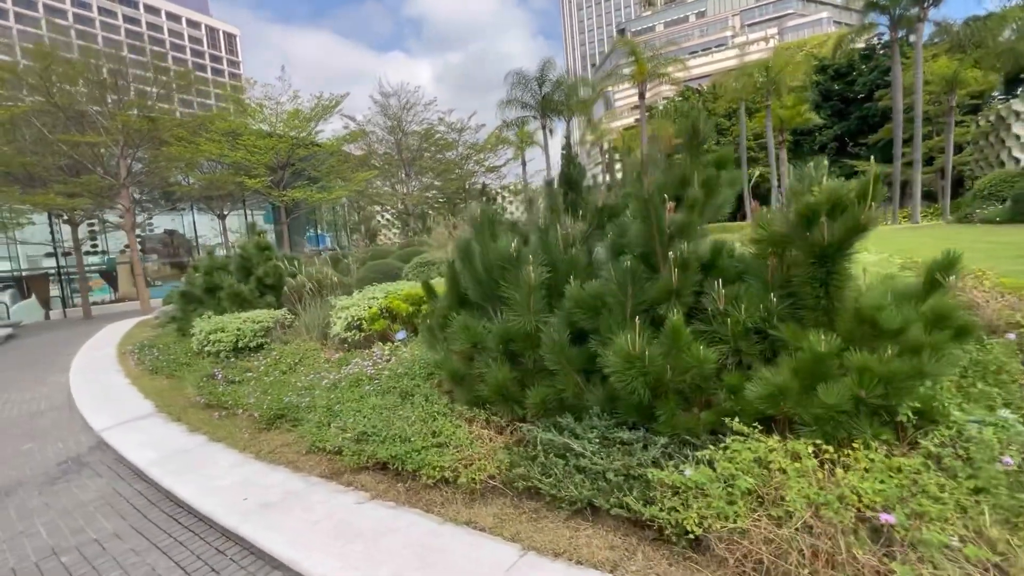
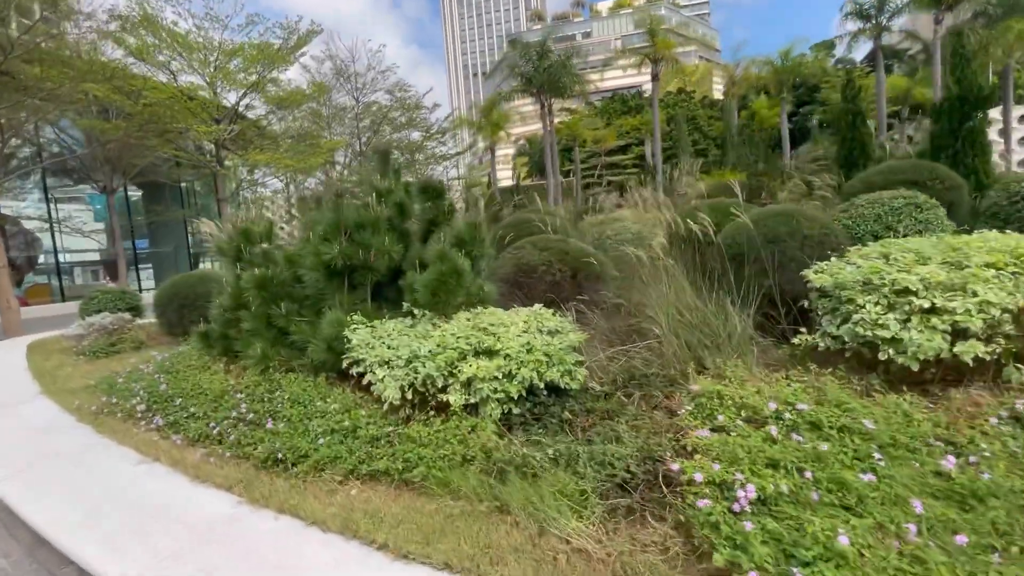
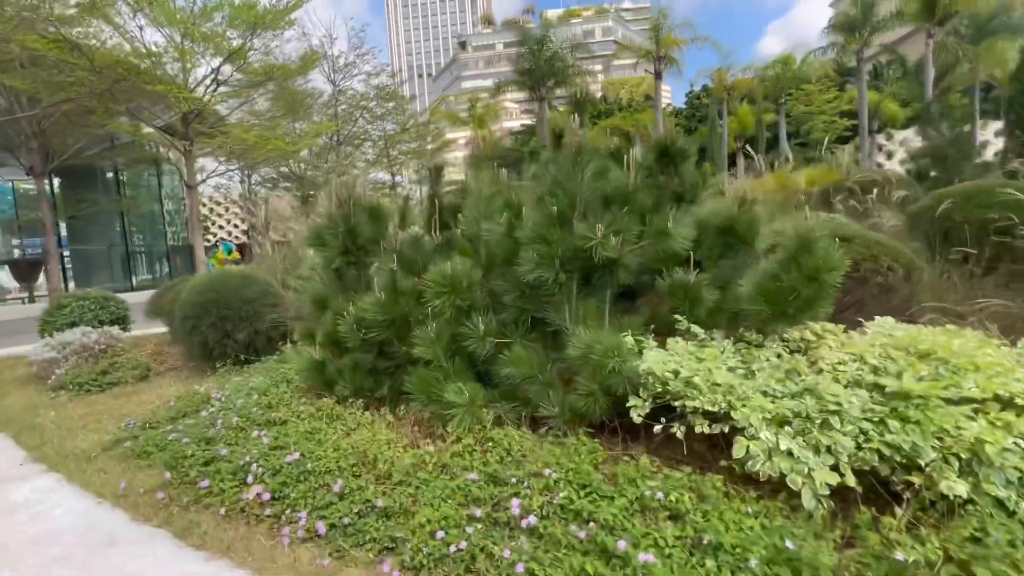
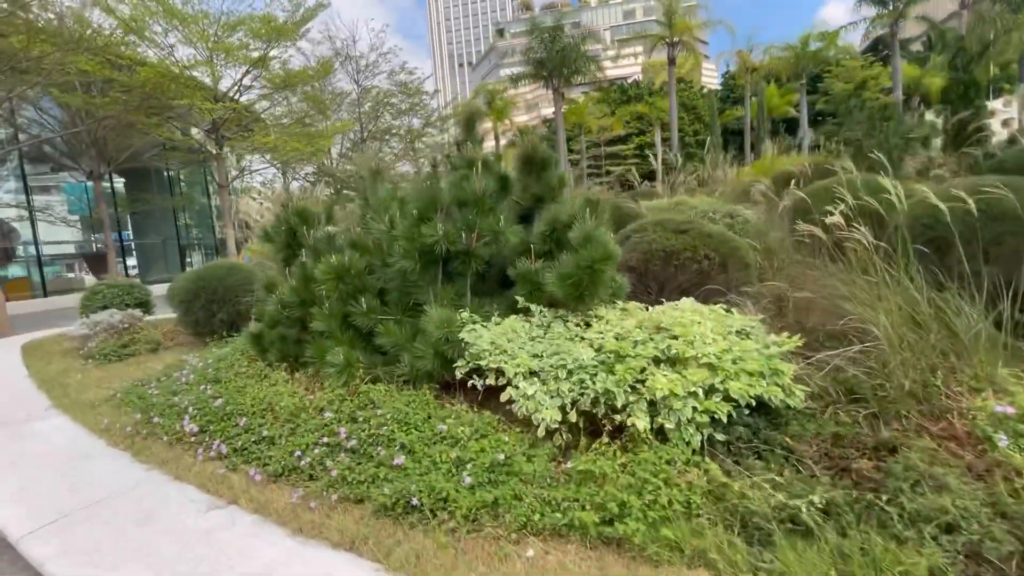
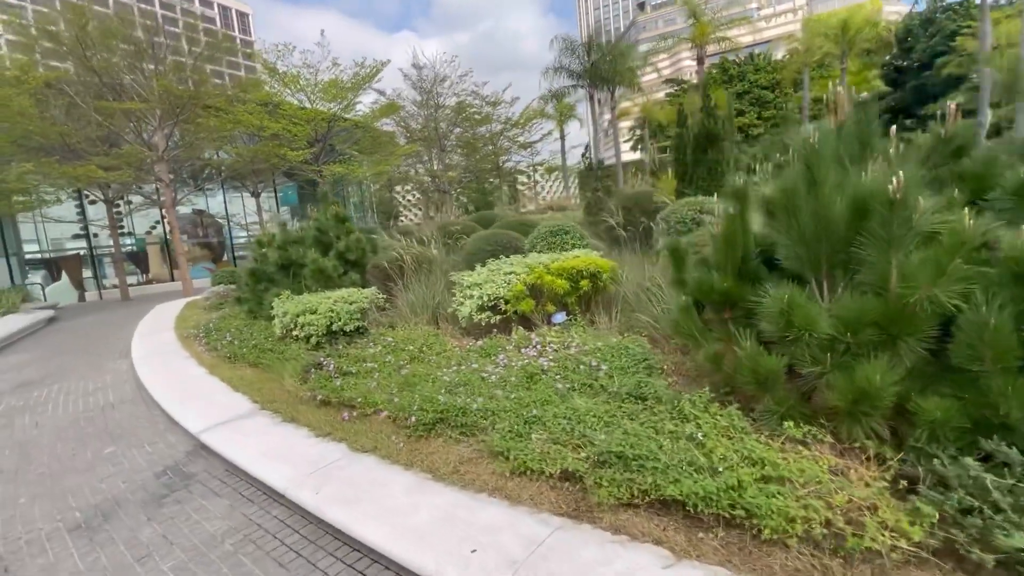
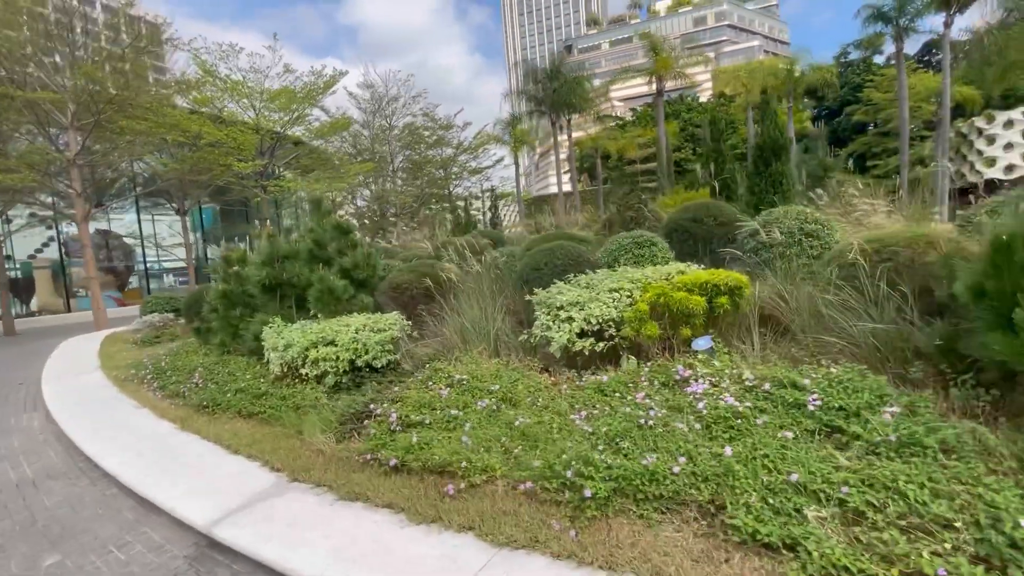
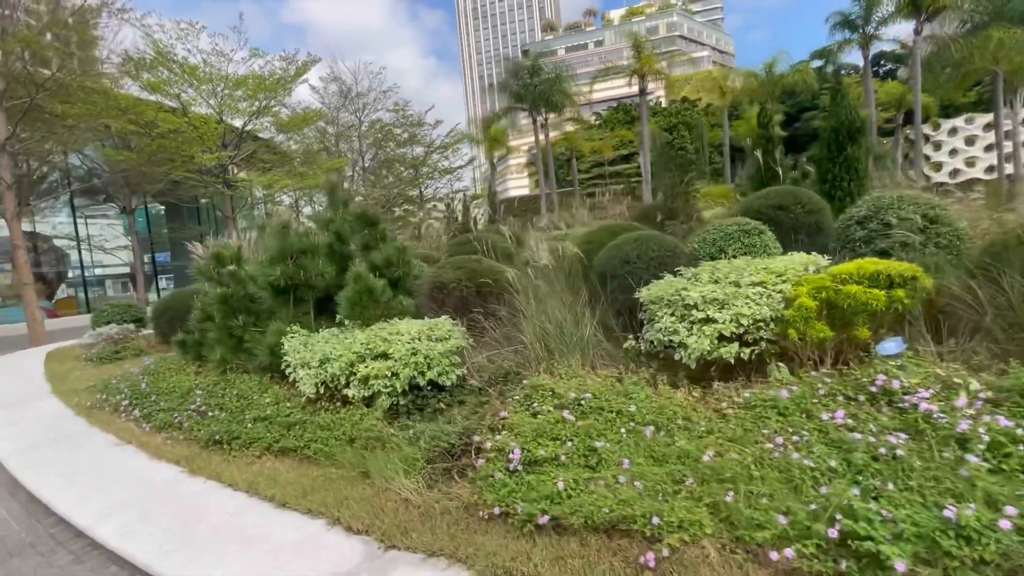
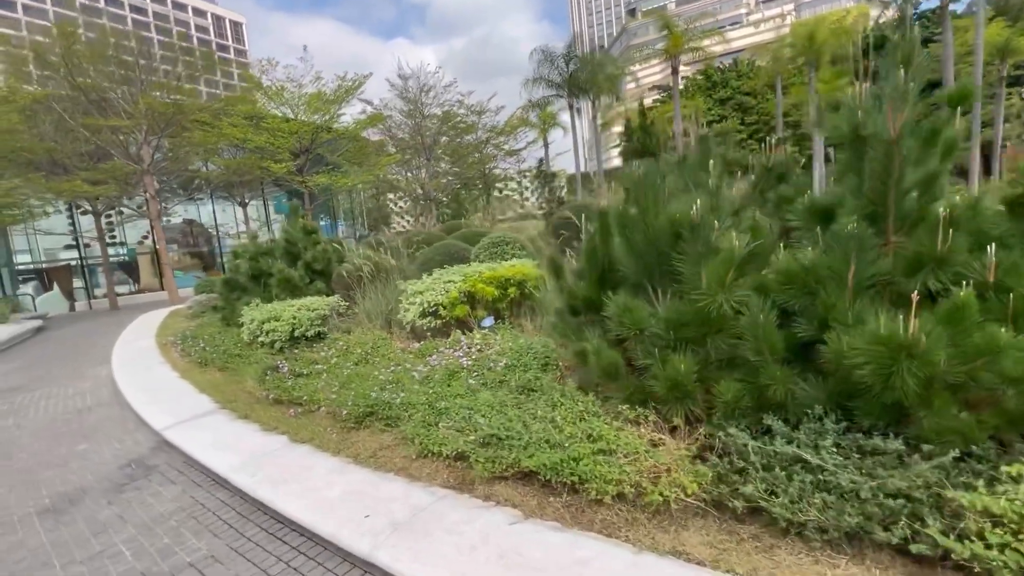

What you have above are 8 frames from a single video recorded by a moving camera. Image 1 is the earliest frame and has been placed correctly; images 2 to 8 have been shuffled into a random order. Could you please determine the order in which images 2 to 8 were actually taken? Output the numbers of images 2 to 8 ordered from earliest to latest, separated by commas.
8, 5, 6, 7, 2, 4, 3
